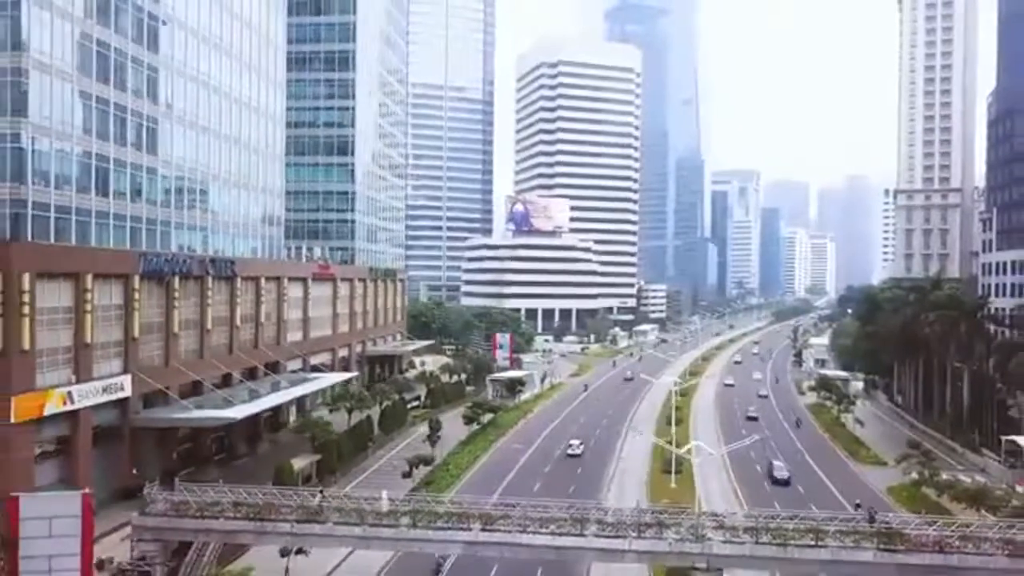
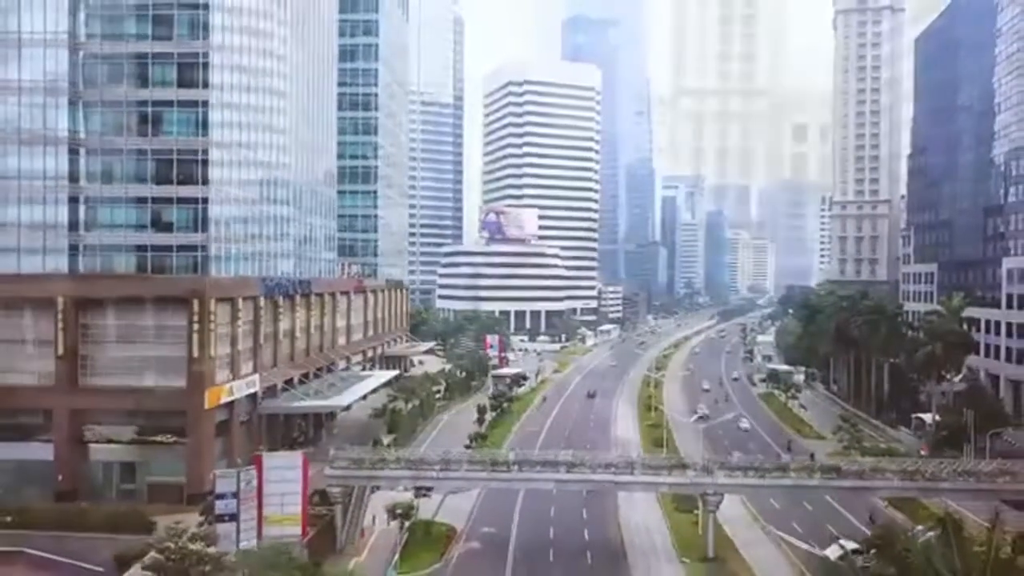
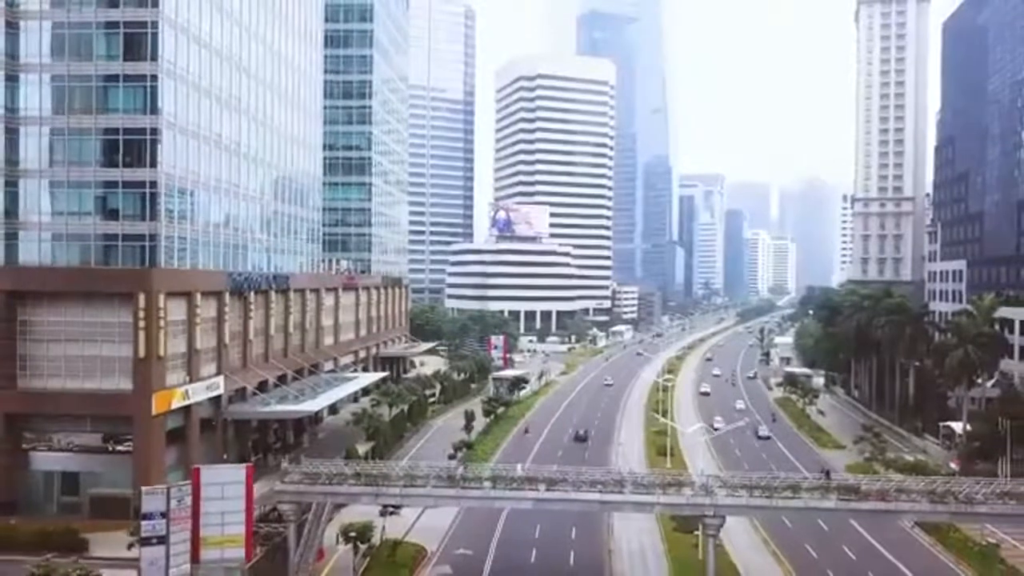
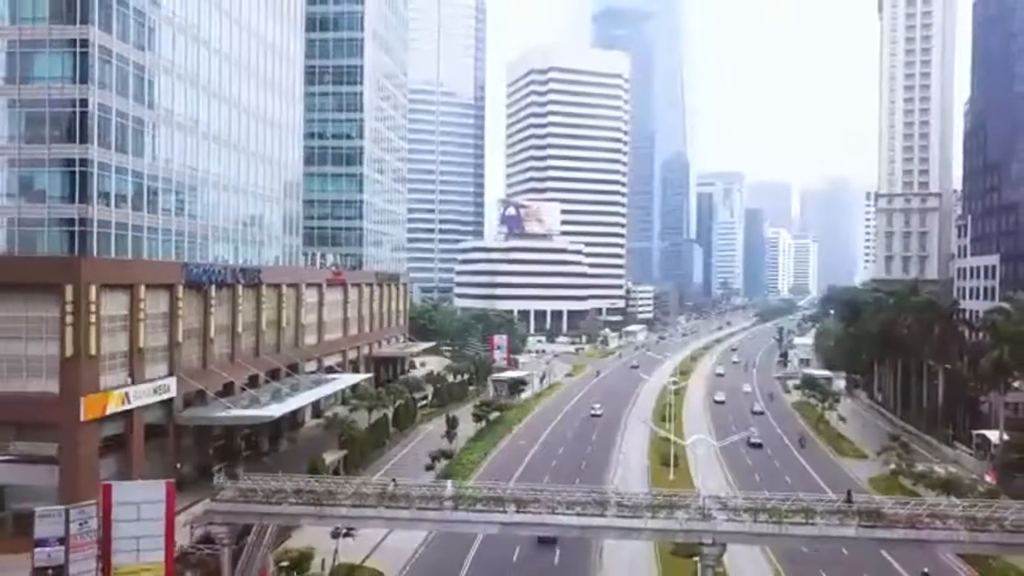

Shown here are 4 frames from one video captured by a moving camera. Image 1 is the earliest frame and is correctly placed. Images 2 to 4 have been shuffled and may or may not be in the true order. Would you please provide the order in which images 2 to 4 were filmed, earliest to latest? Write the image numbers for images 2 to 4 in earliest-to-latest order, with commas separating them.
4, 3, 2
